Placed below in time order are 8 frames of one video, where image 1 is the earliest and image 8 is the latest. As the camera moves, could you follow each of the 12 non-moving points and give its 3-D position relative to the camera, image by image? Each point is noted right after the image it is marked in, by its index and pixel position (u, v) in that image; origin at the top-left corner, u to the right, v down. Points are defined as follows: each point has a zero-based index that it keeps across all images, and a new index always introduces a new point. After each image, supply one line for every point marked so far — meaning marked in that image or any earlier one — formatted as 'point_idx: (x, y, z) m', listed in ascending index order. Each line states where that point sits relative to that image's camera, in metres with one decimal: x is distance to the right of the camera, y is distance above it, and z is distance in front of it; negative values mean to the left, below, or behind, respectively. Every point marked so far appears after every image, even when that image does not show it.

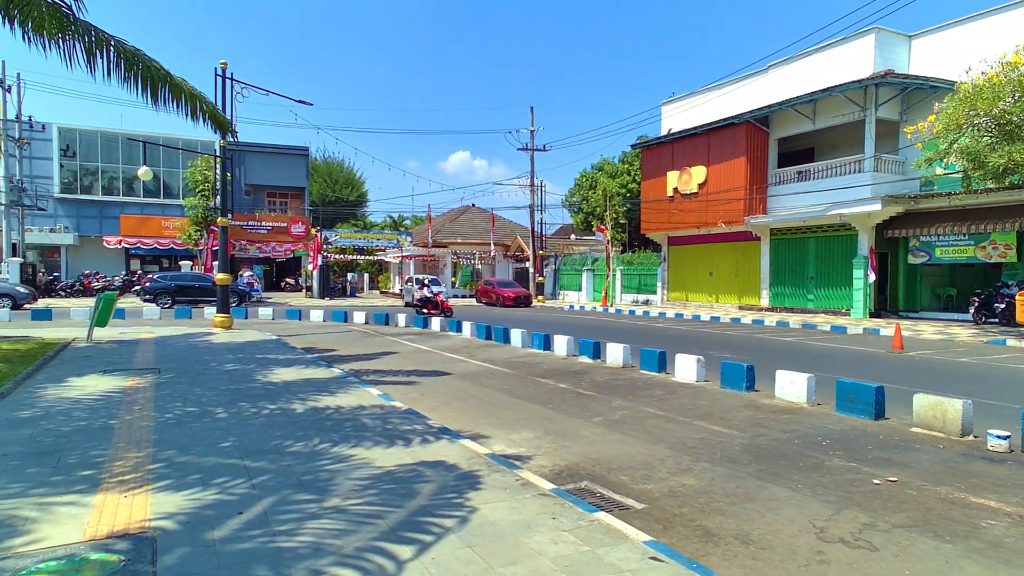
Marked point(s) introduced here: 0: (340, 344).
0: (-4.7, -1.5, +17.6) m
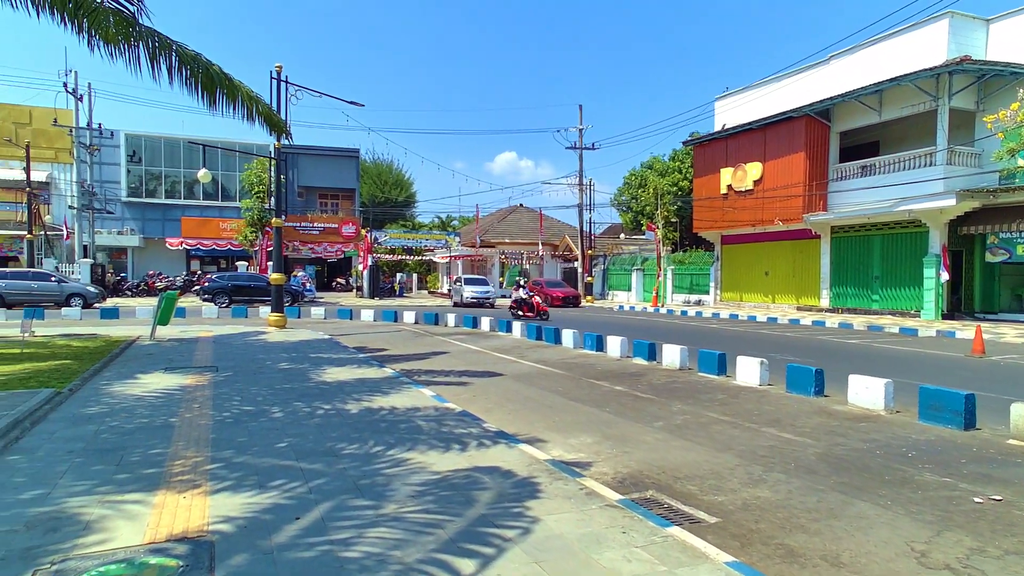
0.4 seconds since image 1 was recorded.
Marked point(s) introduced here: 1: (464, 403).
0: (-3.3, -1.5, +17.6) m
1: (-0.7, -1.7, +9.4) m
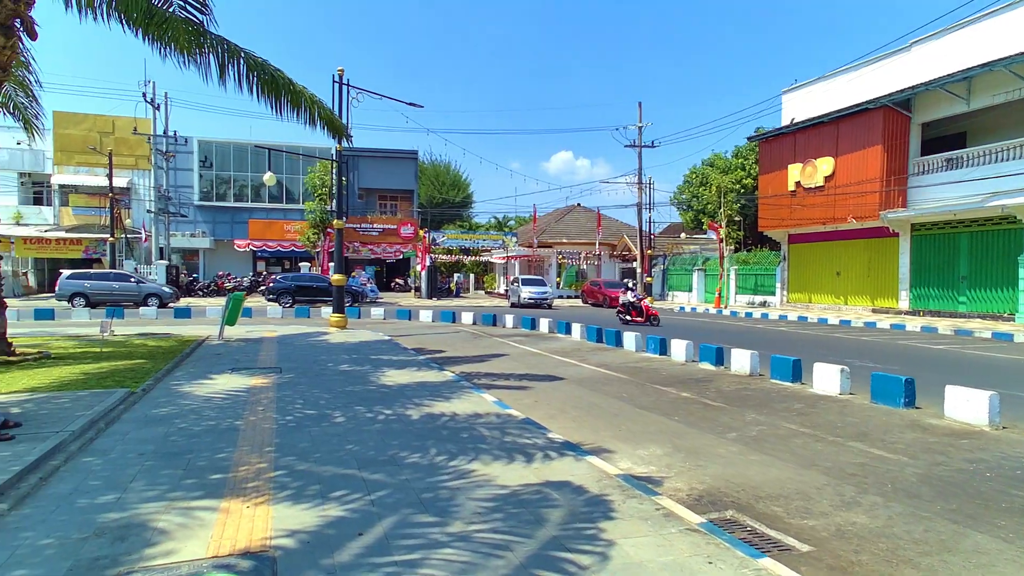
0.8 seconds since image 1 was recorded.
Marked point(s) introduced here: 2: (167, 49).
0: (-1.7, -1.6, +17.6) m
1: (+0.2, -1.7, +9.1) m
2: (-6.7, +4.6, +12.4) m
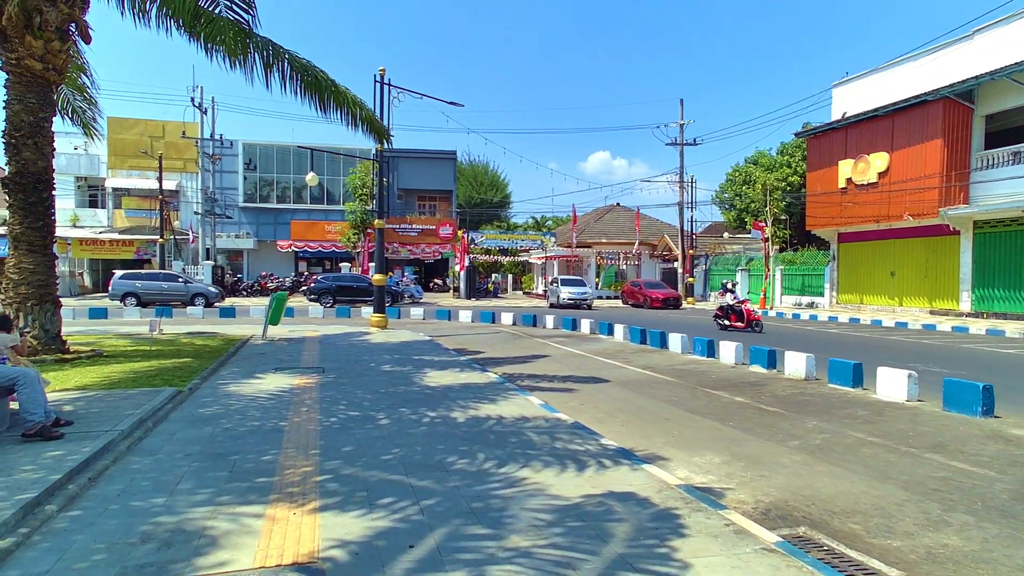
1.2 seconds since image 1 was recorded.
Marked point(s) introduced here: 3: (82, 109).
0: (-0.6, -1.6, +17.4) m
1: (+0.8, -1.7, +8.9) m
2: (-5.8, +4.6, +12.5) m
3: (-10.0, +4.2, +15.0) m
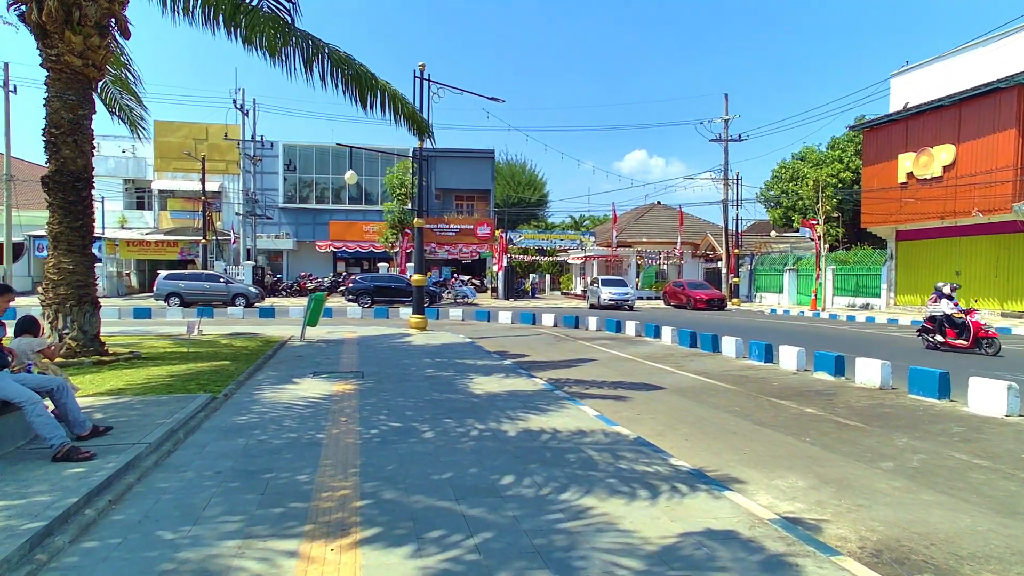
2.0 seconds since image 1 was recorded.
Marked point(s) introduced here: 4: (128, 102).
0: (+0.6, -1.6, +16.8) m
1: (+1.5, -1.7, +8.2) m
2: (-4.9, +4.6, +12.2) m
3: (-9.0, +4.2, +14.9) m
4: (-8.9, +4.3, +14.8) m
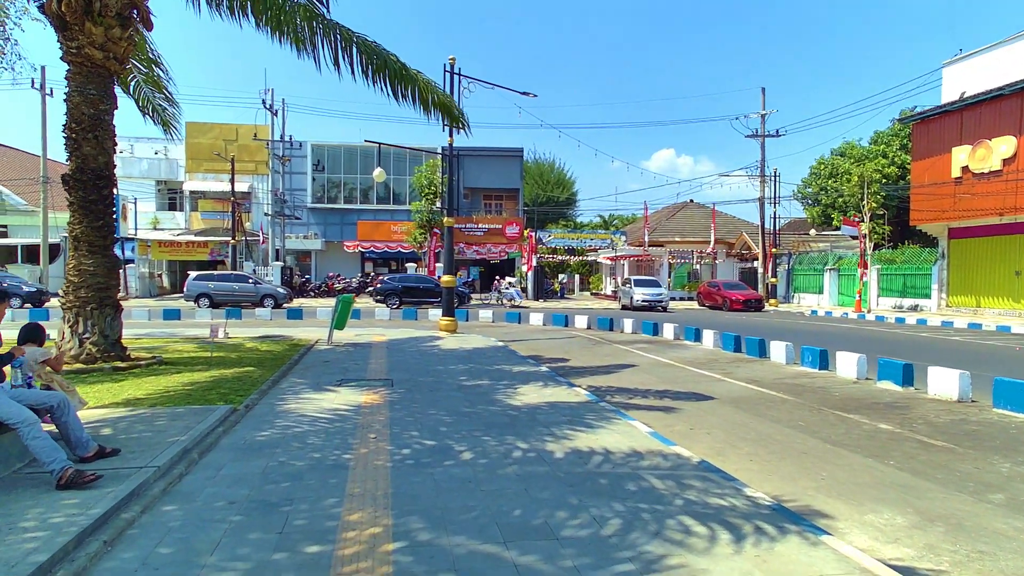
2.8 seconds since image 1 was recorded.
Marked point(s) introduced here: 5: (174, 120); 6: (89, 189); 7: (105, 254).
0: (+1.4, -1.6, +16.1) m
1: (+2.0, -1.8, +7.4) m
2: (-4.3, +4.6, +11.7) m
3: (-8.2, +4.1, +14.6) m
4: (-8.1, +4.2, +14.5) m
5: (-8.1, +3.9, +14.9) m
6: (-6.7, +1.6, +10.1) m
7: (-6.6, +0.5, +10.3) m
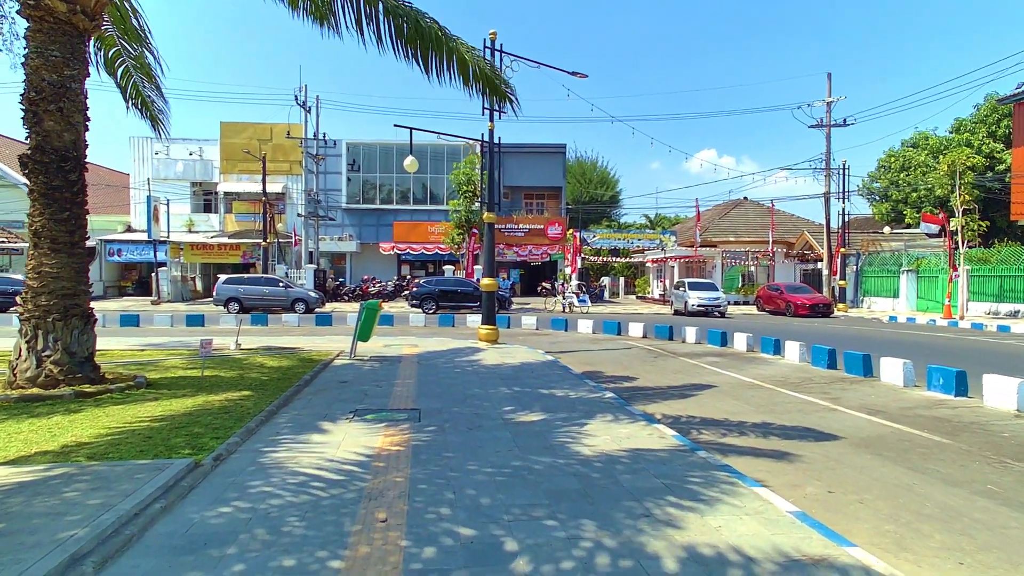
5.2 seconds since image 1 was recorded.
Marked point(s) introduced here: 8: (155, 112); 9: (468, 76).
0: (+2.5, -1.7, +13.7) m
1: (+2.6, -1.8, +5.1) m
2: (-3.4, +4.5, +9.8) m
3: (-7.2, +4.0, +12.8) m
4: (-7.1, +4.1, +12.7) m
5: (-7.1, +3.8, +13.2) m
6: (-5.9, +1.5, +8.2) m
7: (-5.8, +0.5, +8.4) m
8: (-7.2, +3.9, +13.1) m
9: (-0.9, +3.7, +10.9) m
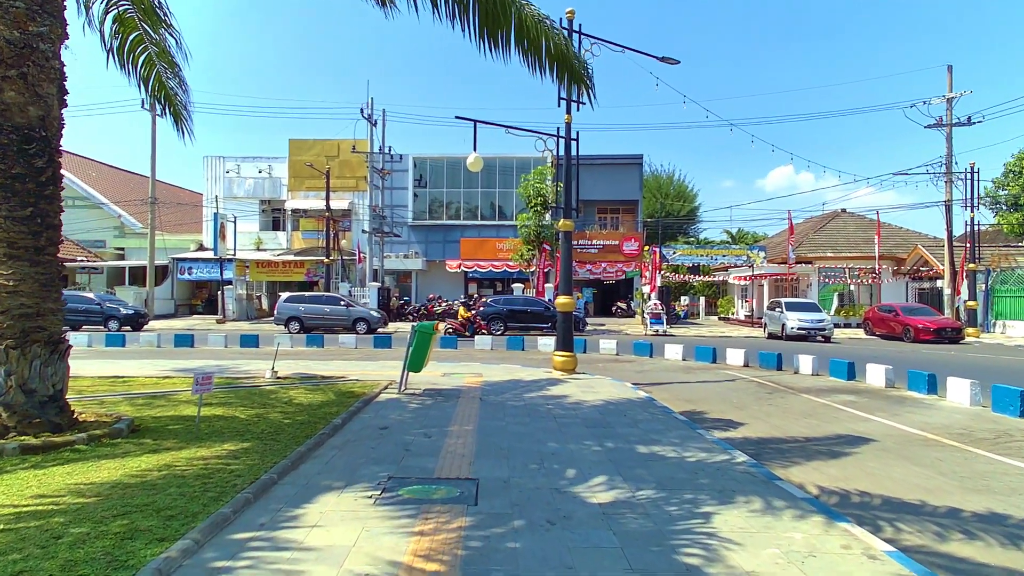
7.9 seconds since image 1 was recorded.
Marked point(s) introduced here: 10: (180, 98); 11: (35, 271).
0: (+3.9, -2.1, +10.8) m
1: (+3.1, -1.9, +2.2) m
2: (-2.4, +4.3, +7.7) m
3: (-5.7, +3.7, +11.2) m
4: (-5.7, +3.8, +11.1) m
5: (-5.6, +3.5, +11.5) m
6: (-5.0, +1.3, +6.4) m
7: (-4.9, +0.3, +6.5) m
8: (-5.7, +3.5, +11.4) m
9: (+0.3, +3.4, +8.6) m
10: (-5.7, +3.7, +11.3) m
11: (-4.9, +0.2, +6.5) m
